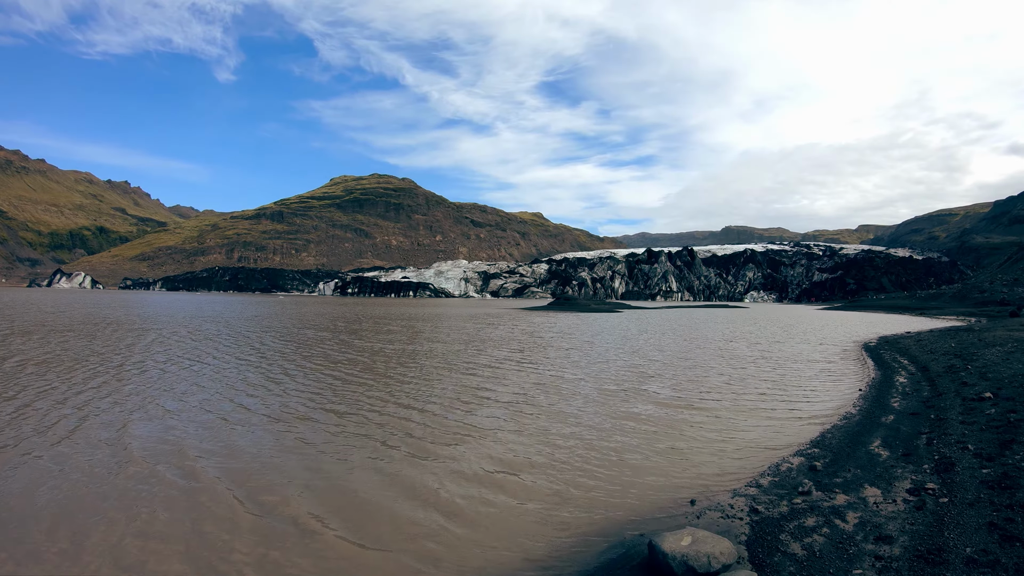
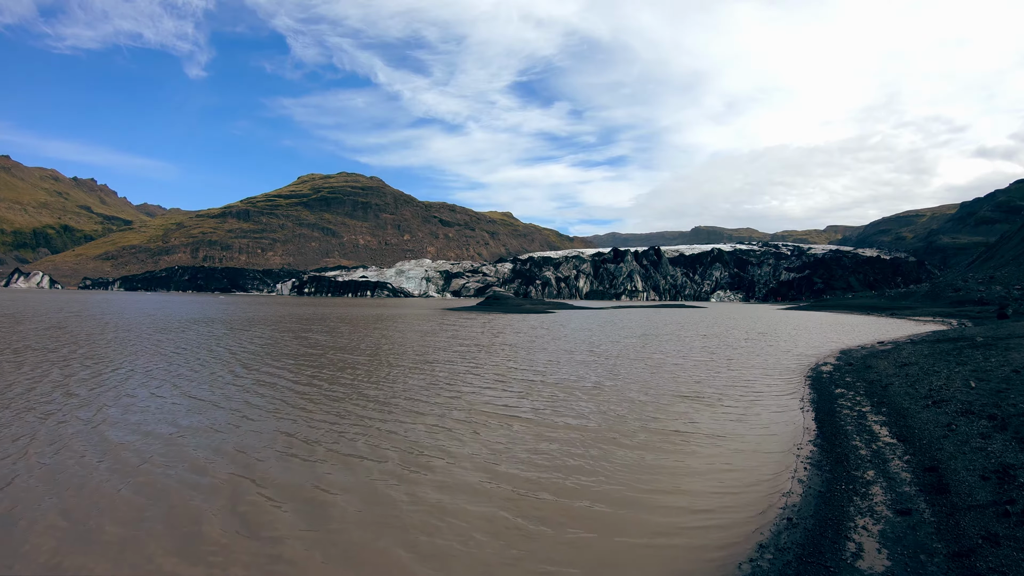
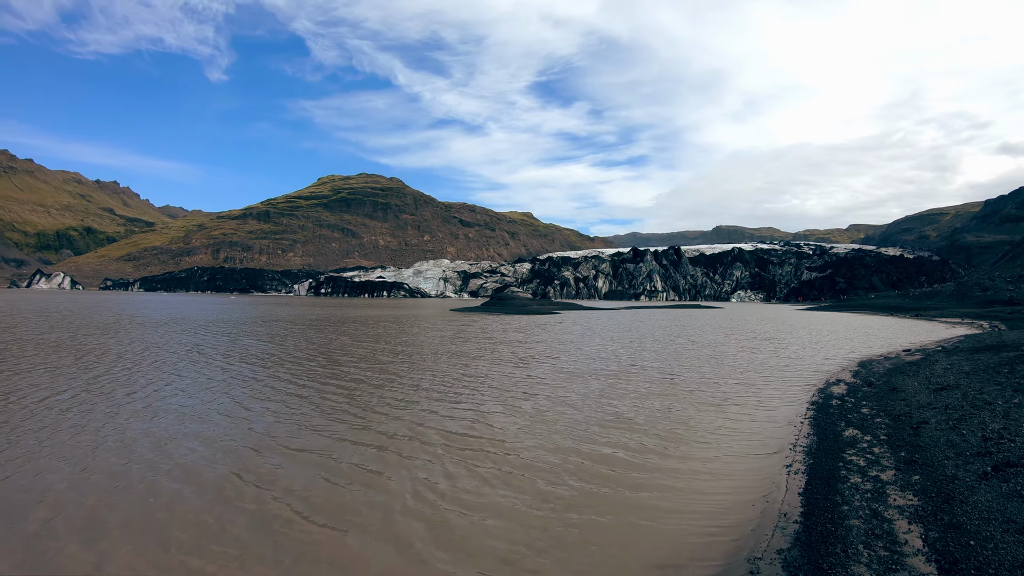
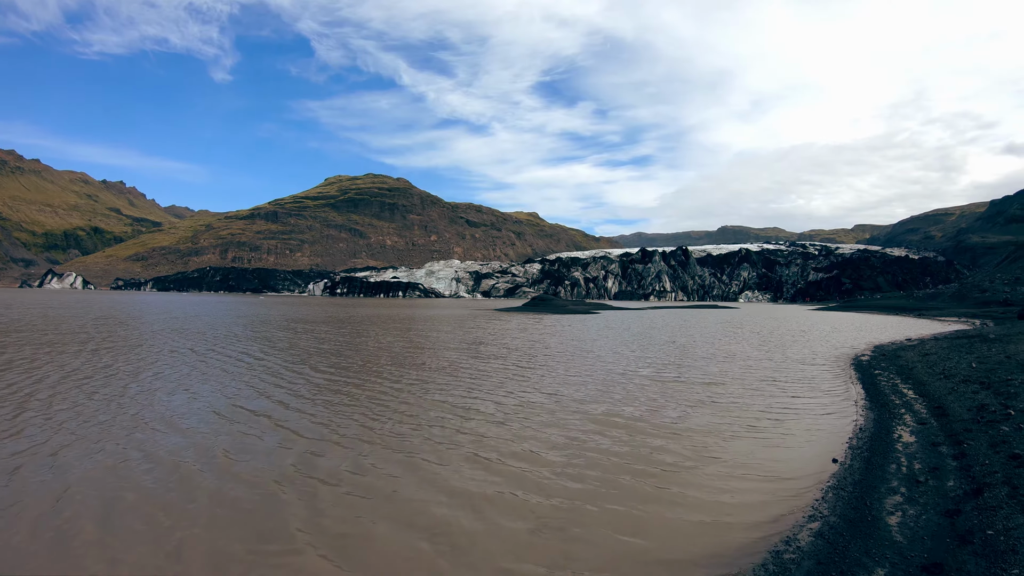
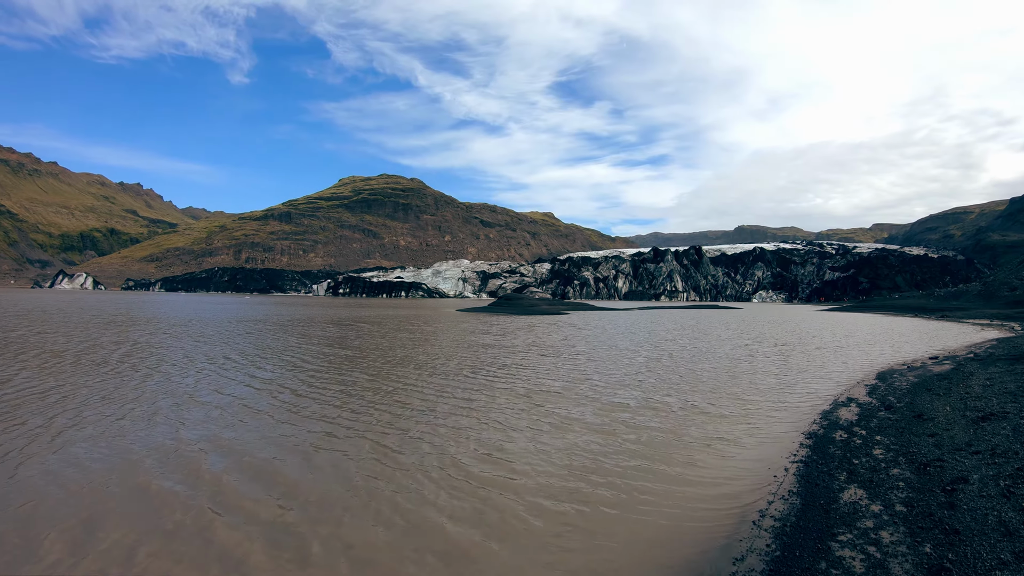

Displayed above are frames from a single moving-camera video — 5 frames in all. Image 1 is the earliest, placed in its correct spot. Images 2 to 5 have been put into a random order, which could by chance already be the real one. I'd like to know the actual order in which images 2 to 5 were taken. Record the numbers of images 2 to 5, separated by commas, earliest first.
4, 2, 3, 5
